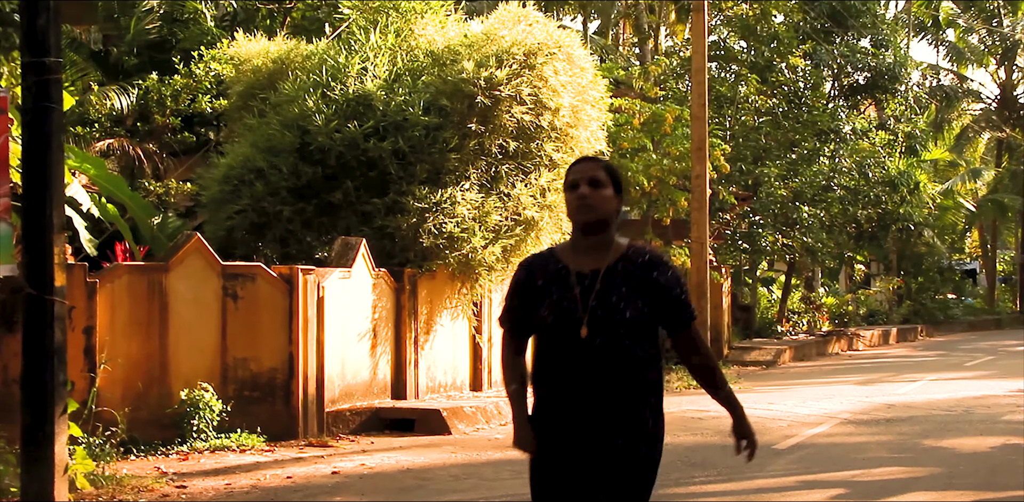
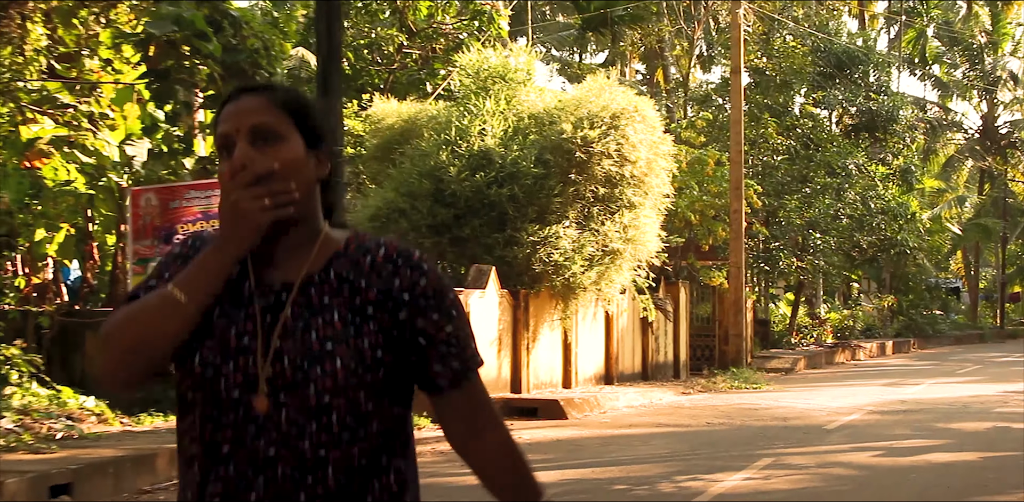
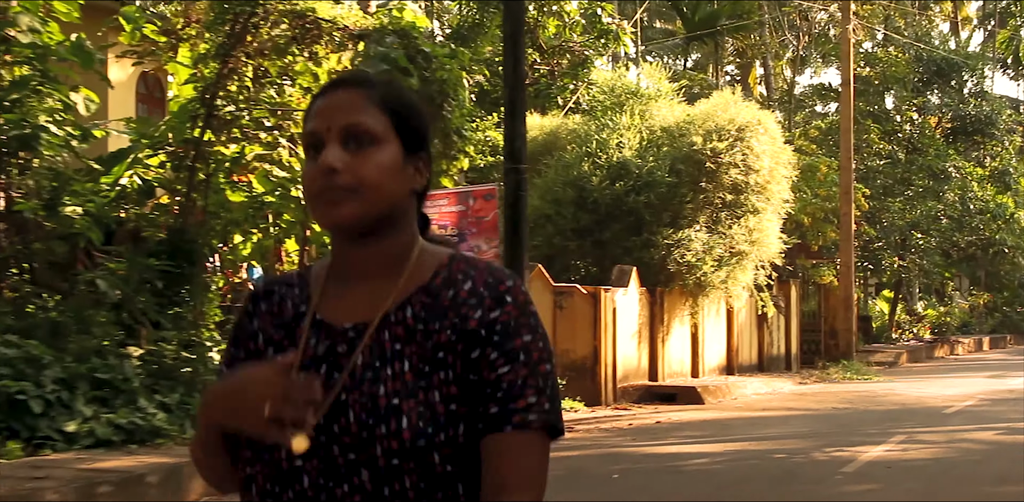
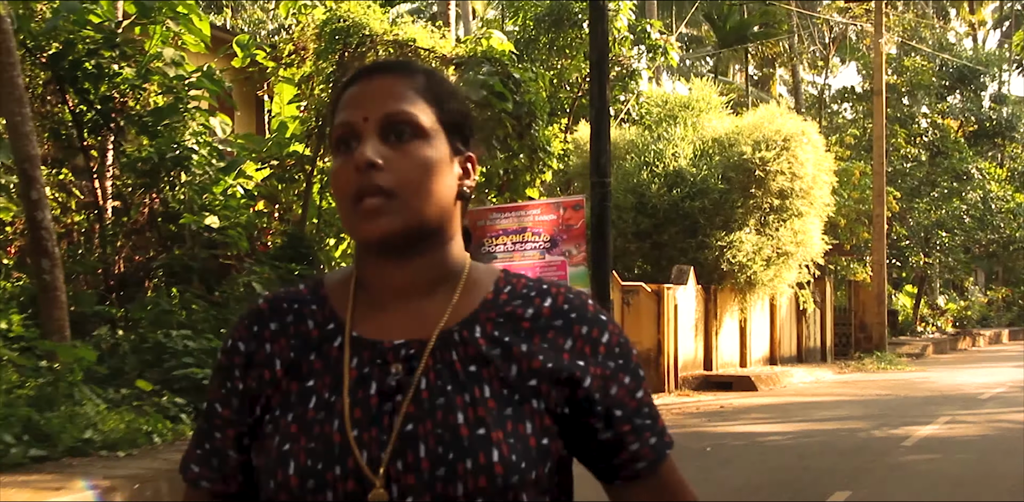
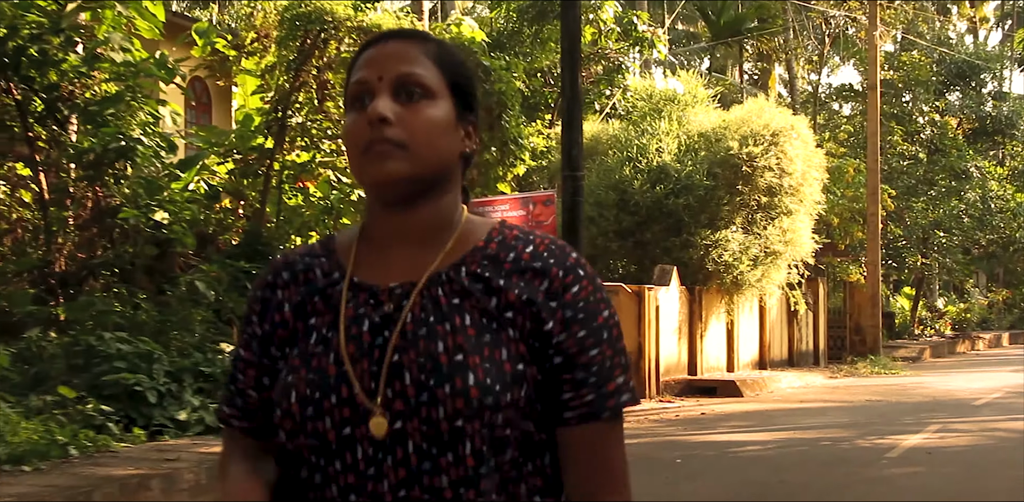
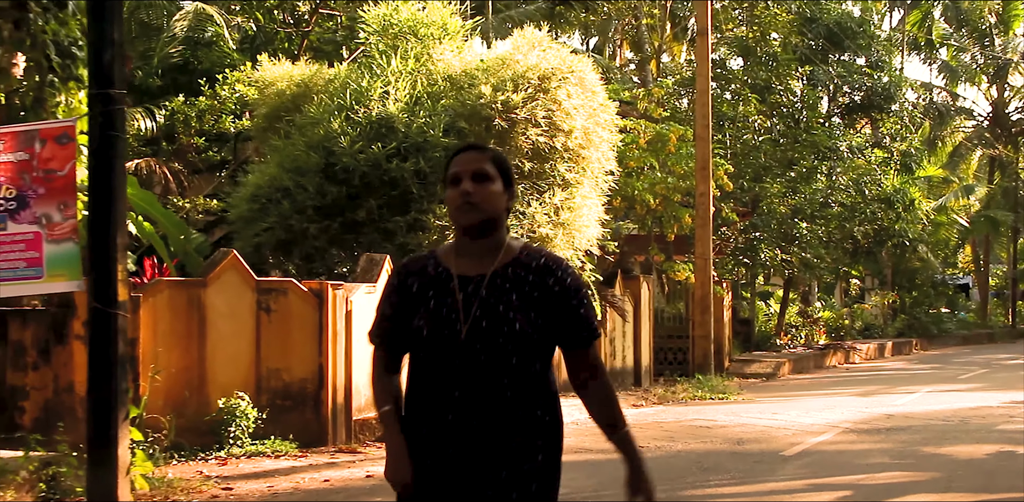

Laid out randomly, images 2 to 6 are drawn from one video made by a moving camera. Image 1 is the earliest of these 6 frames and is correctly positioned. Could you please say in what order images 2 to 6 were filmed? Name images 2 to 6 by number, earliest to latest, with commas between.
6, 2, 3, 5, 4
